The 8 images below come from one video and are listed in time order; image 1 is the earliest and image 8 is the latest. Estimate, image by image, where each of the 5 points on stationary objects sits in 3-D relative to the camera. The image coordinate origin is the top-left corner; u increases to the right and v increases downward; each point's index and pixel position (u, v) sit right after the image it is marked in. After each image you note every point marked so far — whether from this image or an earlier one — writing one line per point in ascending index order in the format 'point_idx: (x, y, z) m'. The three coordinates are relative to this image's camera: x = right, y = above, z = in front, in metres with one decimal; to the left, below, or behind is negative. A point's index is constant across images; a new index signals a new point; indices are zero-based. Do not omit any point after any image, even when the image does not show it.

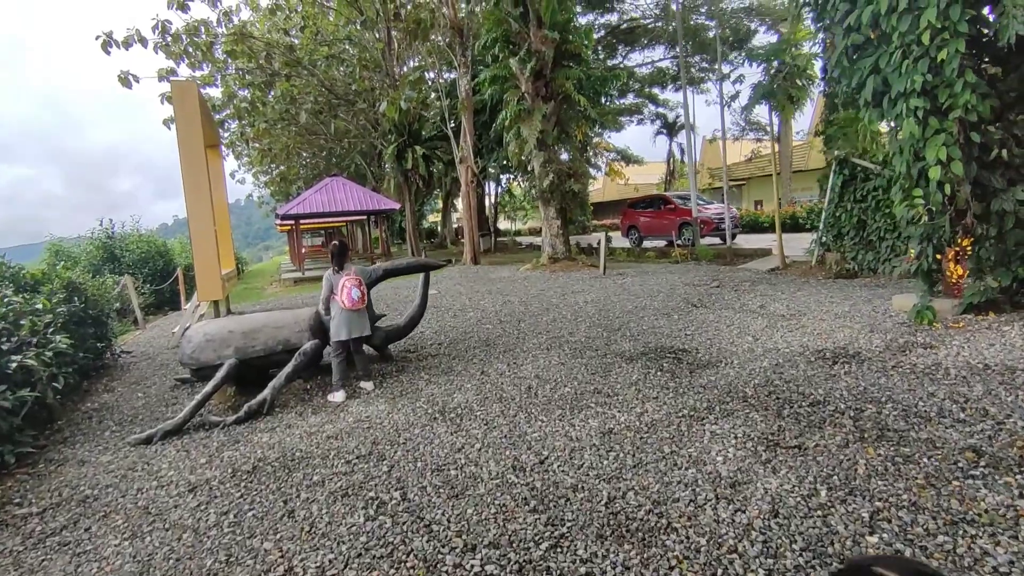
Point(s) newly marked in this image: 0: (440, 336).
0: (-0.8, -0.6, +6.6) m
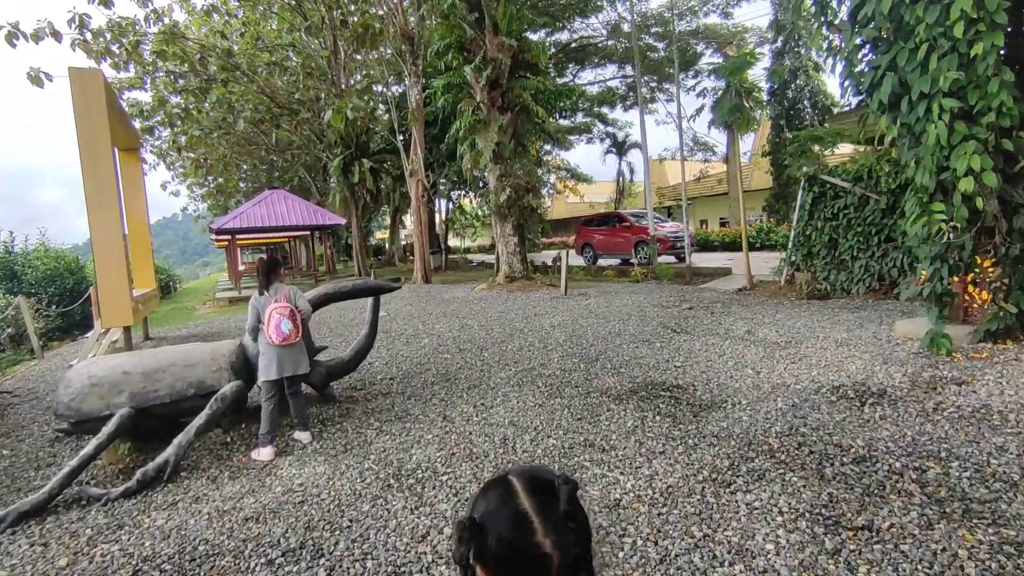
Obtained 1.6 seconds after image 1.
0: (-1.2, -0.8, +5.7) m
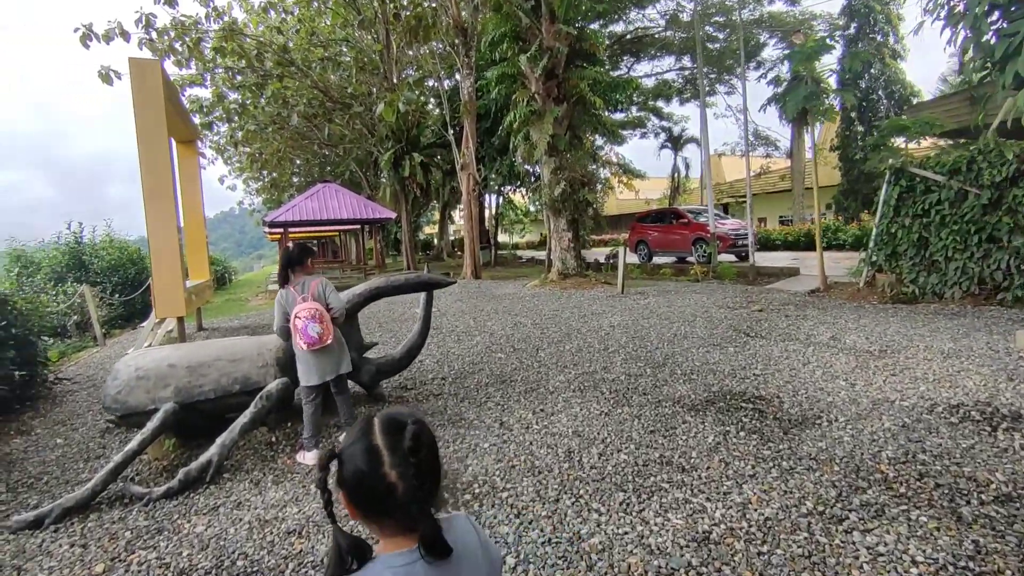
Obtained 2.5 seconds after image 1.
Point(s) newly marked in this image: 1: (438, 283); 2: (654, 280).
0: (-0.7, -0.8, +5.5) m
1: (-0.6, 0.0, +4.3) m
2: (+3.2, +0.2, +12.8) m
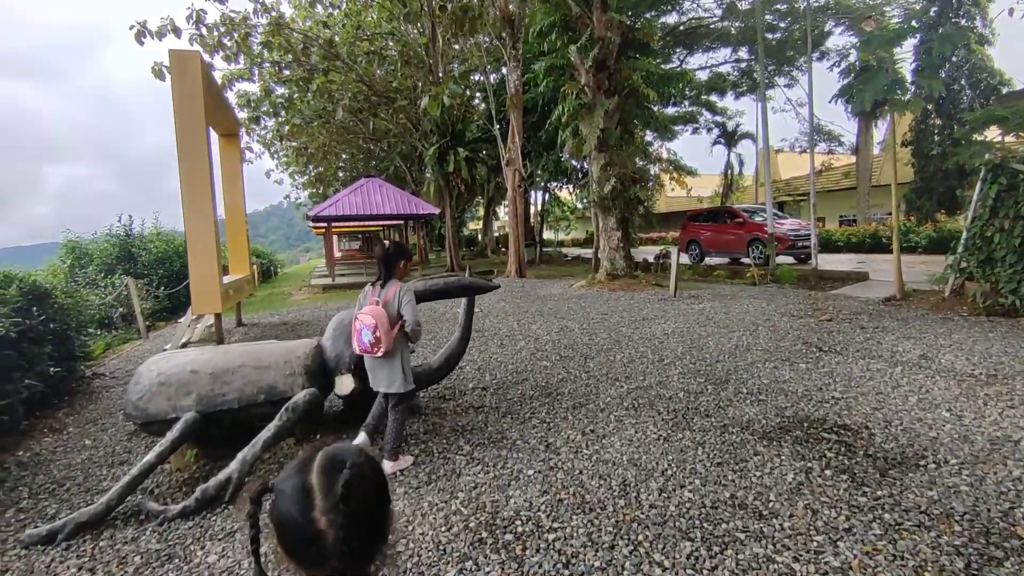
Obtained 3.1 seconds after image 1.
0: (-0.3, -0.8, +5.1) m
1: (-0.2, 0.0, +4.0) m
2: (+4.2, +0.1, +12.1) m
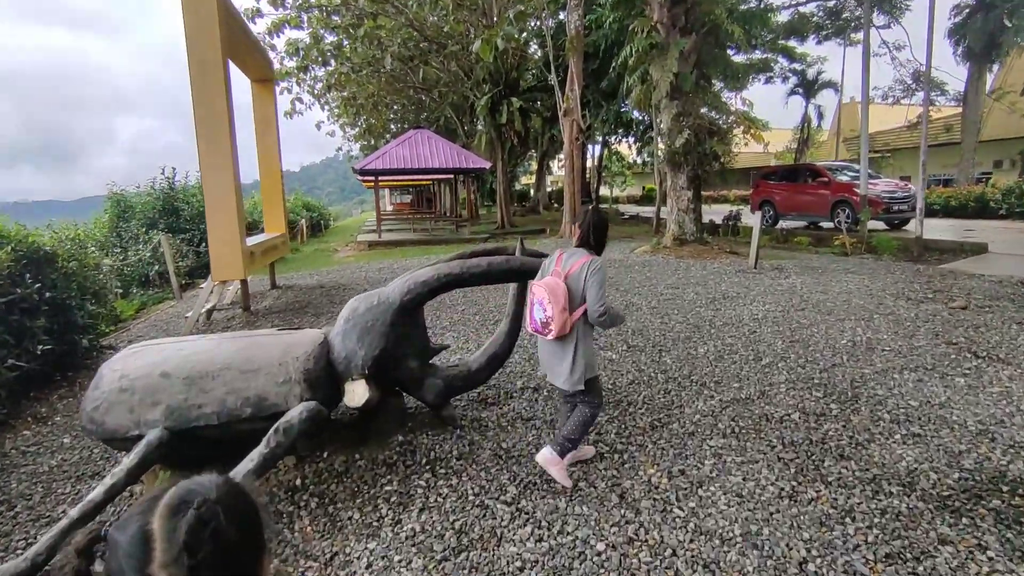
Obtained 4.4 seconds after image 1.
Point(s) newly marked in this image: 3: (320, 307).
0: (+0.2, -0.6, +4.2) m
1: (+0.1, +0.1, +3.0) m
2: (+5.2, +0.7, +10.7) m
3: (-2.4, -0.2, +7.0) m
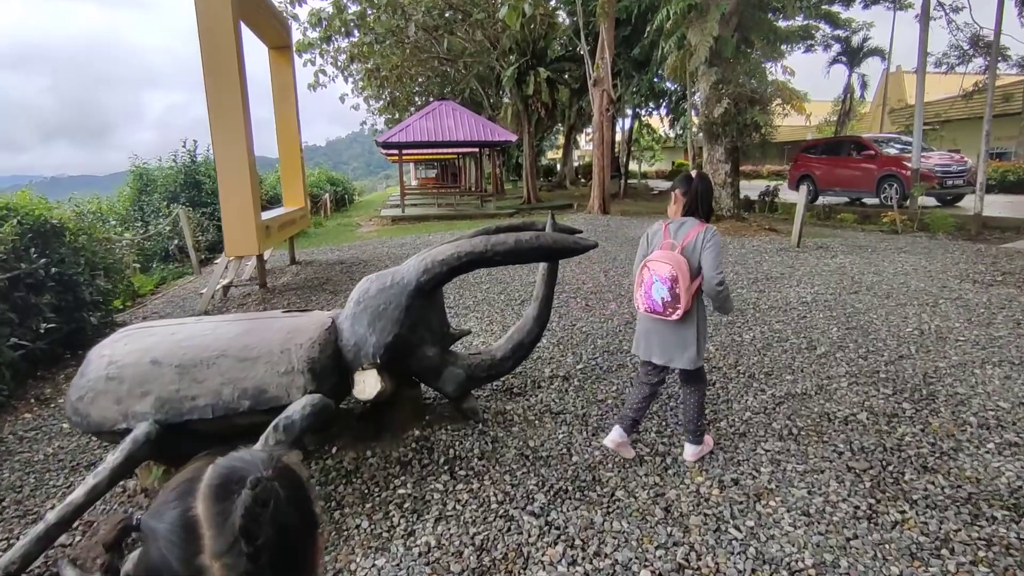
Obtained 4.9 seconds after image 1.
0: (+0.4, -0.5, +3.9) m
1: (+0.3, +0.2, +2.6) m
2: (+5.7, +1.0, +10.1) m
3: (-2.0, 0.0, +6.7) m
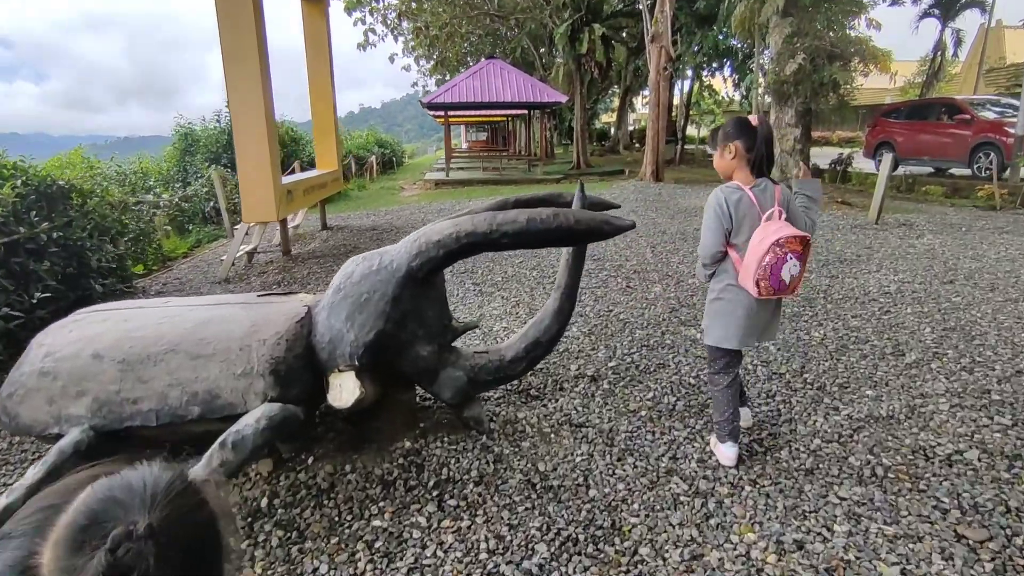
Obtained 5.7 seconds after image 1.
0: (+0.5, -0.4, +3.3) m
1: (+0.3, +0.2, +2.1) m
2: (+6.4, +1.3, +8.9) m
3: (-1.6, +0.4, +6.4) m
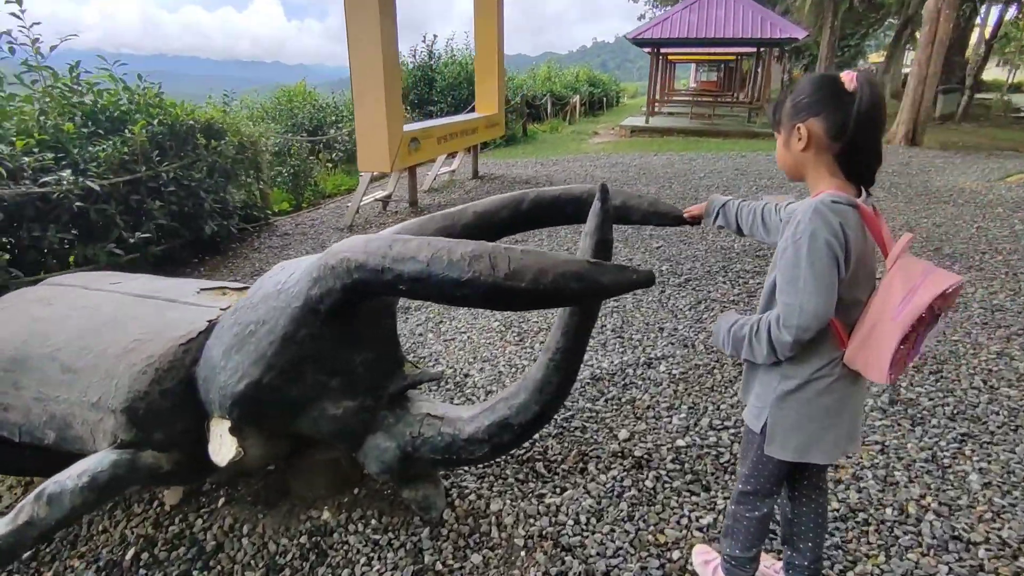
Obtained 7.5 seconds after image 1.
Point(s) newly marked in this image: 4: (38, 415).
0: (+0.6, -0.5, +2.3) m
1: (+0.1, 0.0, +1.1) m
2: (+8.3, +0.7, +5.3) m
3: (-0.2, +0.8, +5.8) m
4: (-1.4, -0.4, +1.7) m
